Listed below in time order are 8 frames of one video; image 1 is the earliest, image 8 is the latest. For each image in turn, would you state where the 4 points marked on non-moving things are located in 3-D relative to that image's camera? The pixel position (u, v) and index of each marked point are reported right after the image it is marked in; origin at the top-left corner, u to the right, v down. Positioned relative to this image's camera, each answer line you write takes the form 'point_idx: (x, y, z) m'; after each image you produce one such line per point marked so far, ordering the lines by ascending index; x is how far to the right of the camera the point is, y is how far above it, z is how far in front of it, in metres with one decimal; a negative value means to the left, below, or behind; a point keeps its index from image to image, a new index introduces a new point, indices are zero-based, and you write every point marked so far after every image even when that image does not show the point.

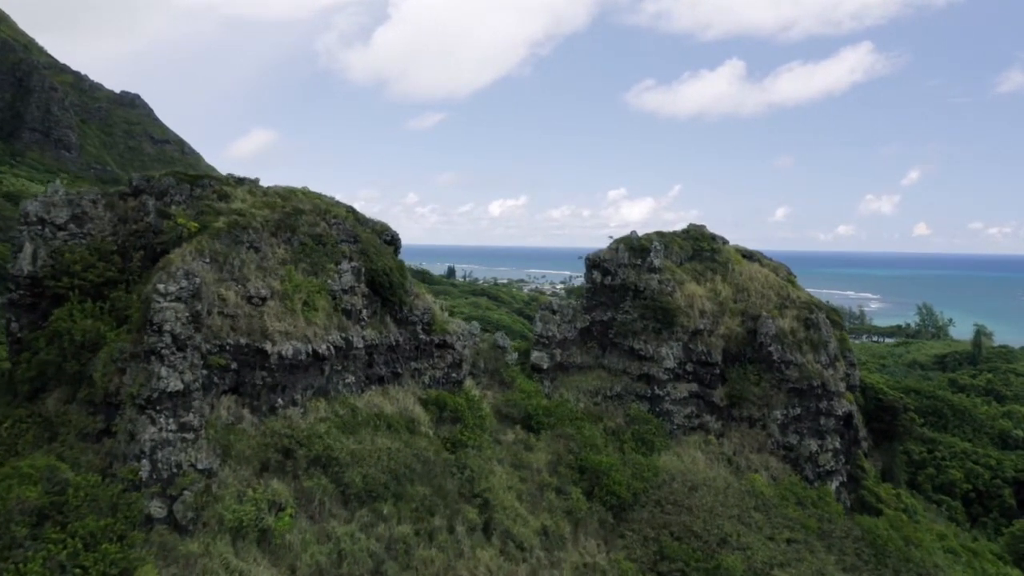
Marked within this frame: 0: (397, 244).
0: (-2.7, +1.1, +19.9) m
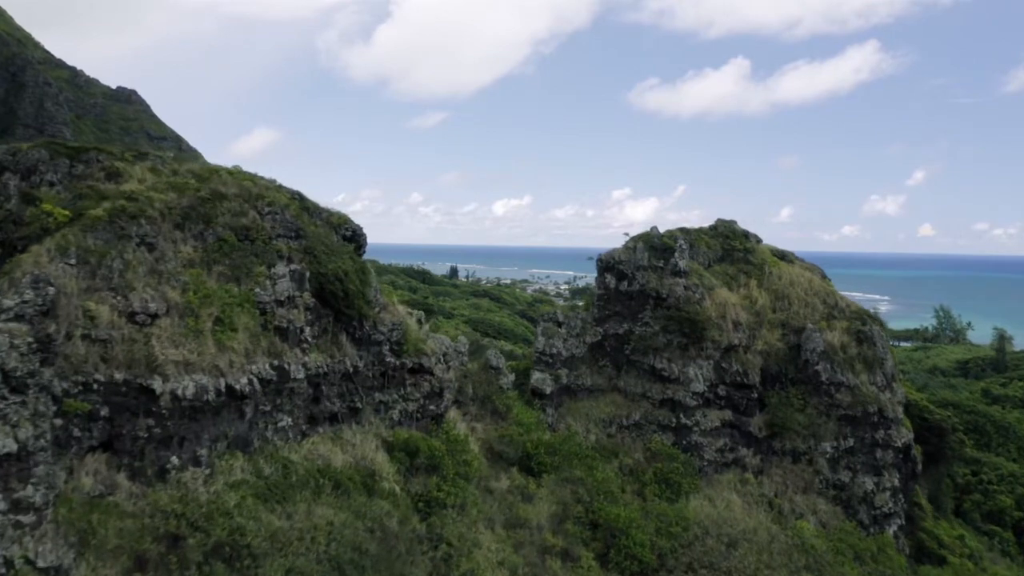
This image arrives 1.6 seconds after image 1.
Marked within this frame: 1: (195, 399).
0: (-2.8, +0.9, +15.6) m
1: (-4.1, -1.4, +10.8) m
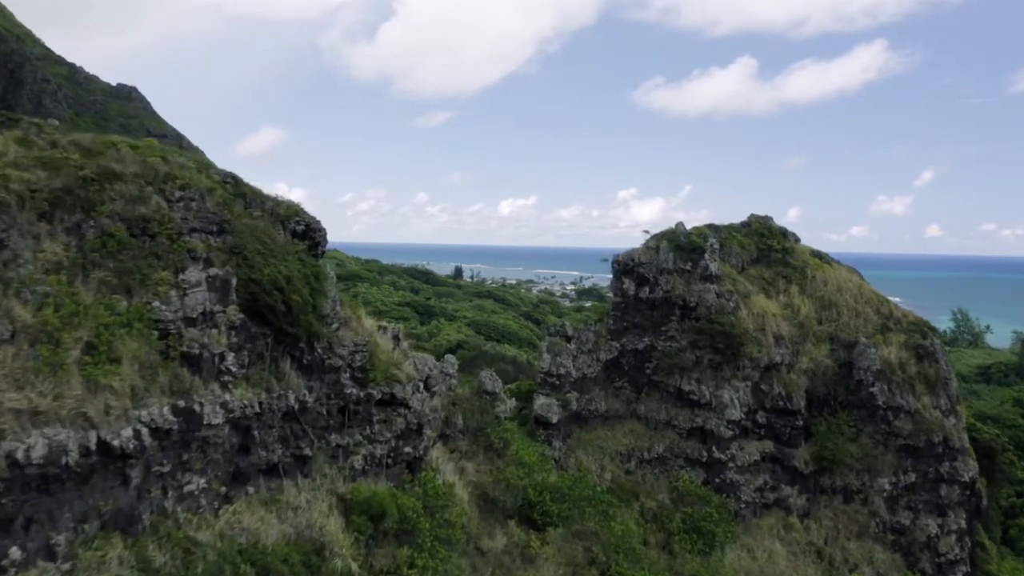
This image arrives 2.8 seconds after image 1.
0: (-2.8, +0.7, +12.3) m
1: (-4.2, -1.6, +7.5) m
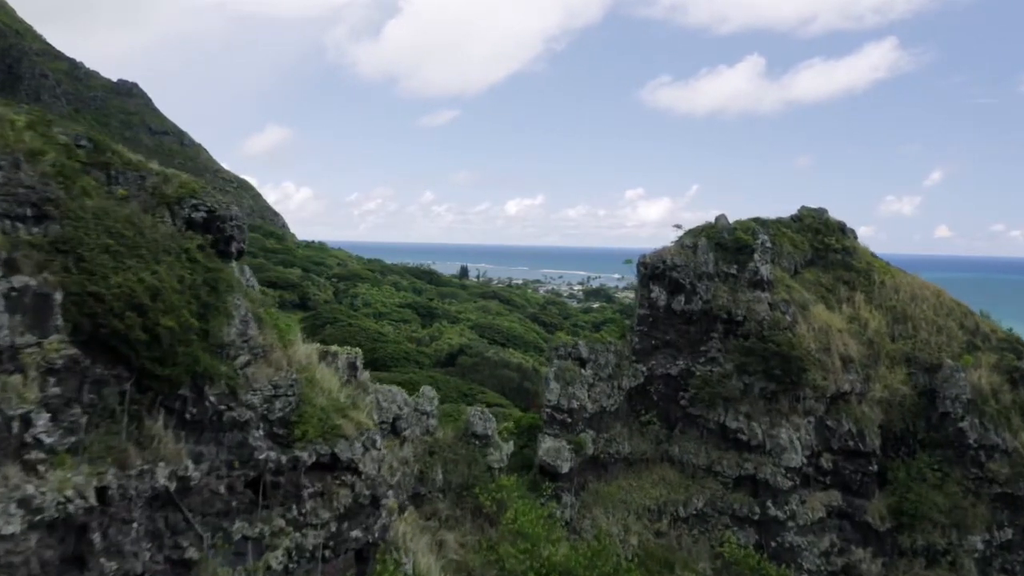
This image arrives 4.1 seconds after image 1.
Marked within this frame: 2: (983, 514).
0: (-2.9, +0.6, +8.6) m
1: (-4.3, -1.7, +3.8) m
2: (+8.4, -4.0, +14.7) m
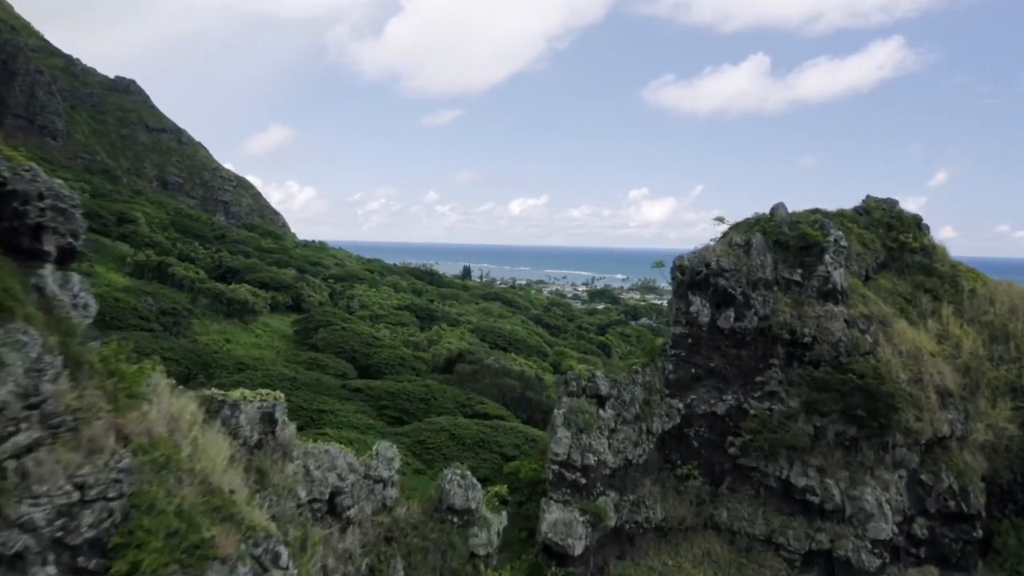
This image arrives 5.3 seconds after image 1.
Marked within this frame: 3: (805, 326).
0: (-3.0, +0.5, +5.3) m
1: (-4.4, -1.9, +0.5) m
2: (+8.4, -4.2, +11.3) m
3: (+3.9, -0.5, +11.1) m
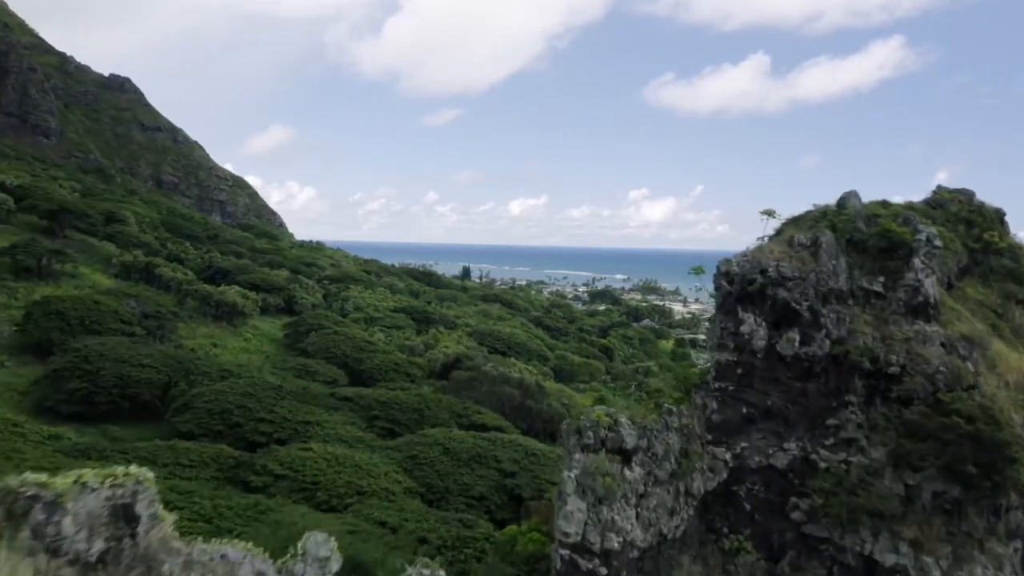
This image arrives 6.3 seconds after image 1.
0: (-3.0, +0.3, +2.7) m
1: (-4.5, -2.0, -2.1) m
2: (+8.3, -4.3, +8.8) m
3: (+3.9, -0.6, +8.5) m
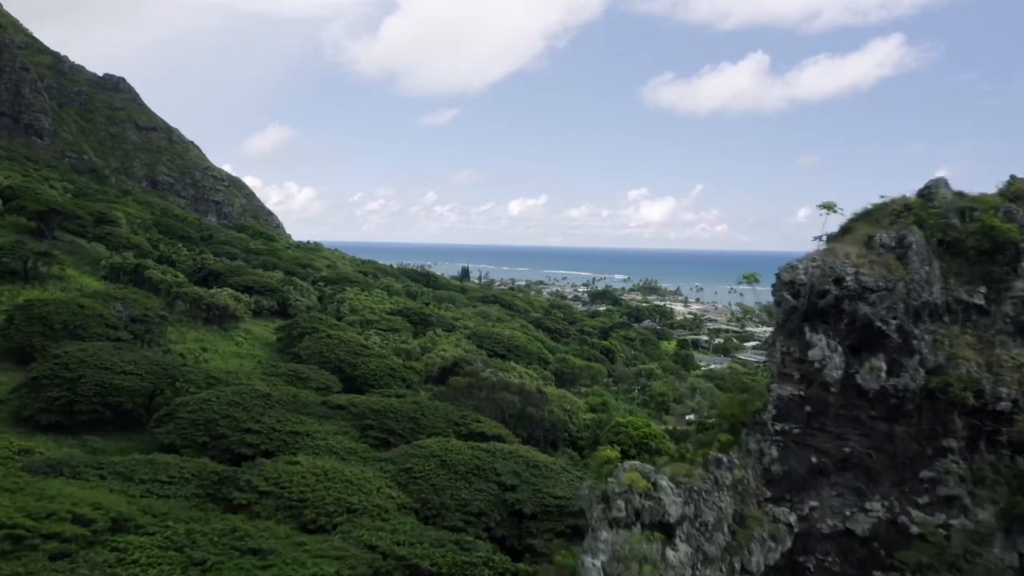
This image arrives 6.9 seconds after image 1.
0: (-3.0, +0.2, +0.9) m
1: (-4.4, -2.1, -3.9) m
2: (+8.3, -4.4, +7.0) m
3: (+3.9, -0.7, +6.7) m
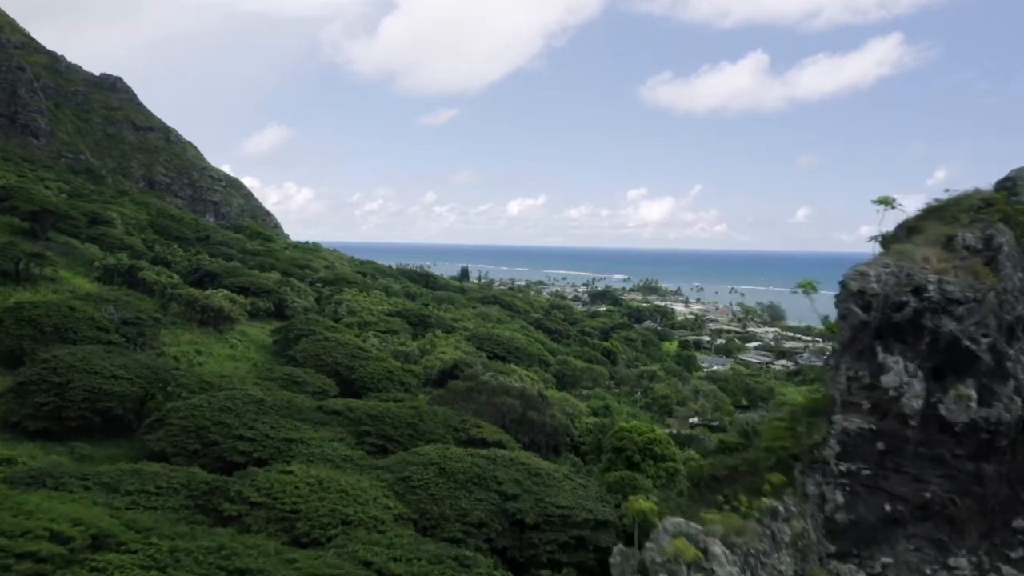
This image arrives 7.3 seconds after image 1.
0: (-3.0, +0.1, -0.2) m
1: (-4.4, -2.2, -5.0) m
2: (+8.4, -4.5, +5.9) m
3: (+4.0, -0.8, +5.7) m
